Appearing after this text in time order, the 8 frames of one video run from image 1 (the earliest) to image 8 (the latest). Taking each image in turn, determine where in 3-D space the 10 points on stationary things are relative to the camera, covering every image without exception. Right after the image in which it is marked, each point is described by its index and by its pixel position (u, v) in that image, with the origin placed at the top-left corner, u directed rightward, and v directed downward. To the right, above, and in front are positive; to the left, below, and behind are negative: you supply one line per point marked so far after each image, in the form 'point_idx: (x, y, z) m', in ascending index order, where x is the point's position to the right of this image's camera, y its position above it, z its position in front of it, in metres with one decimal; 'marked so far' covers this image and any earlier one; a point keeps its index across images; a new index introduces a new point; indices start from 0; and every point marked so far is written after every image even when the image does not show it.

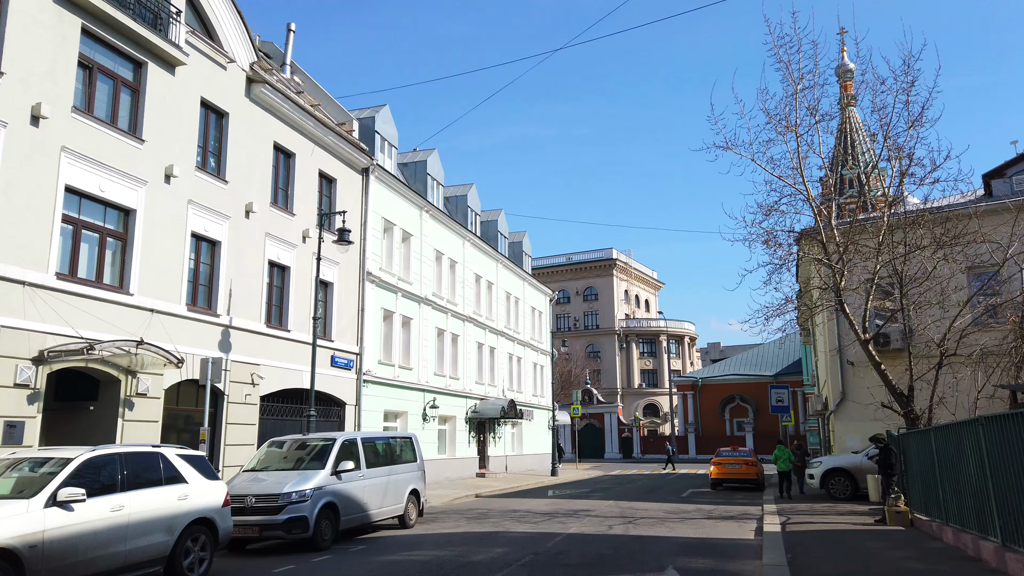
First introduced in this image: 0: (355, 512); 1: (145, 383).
0: (-3.0, -4.3, +14.3) m
1: (-8.0, -2.1, +16.3) m
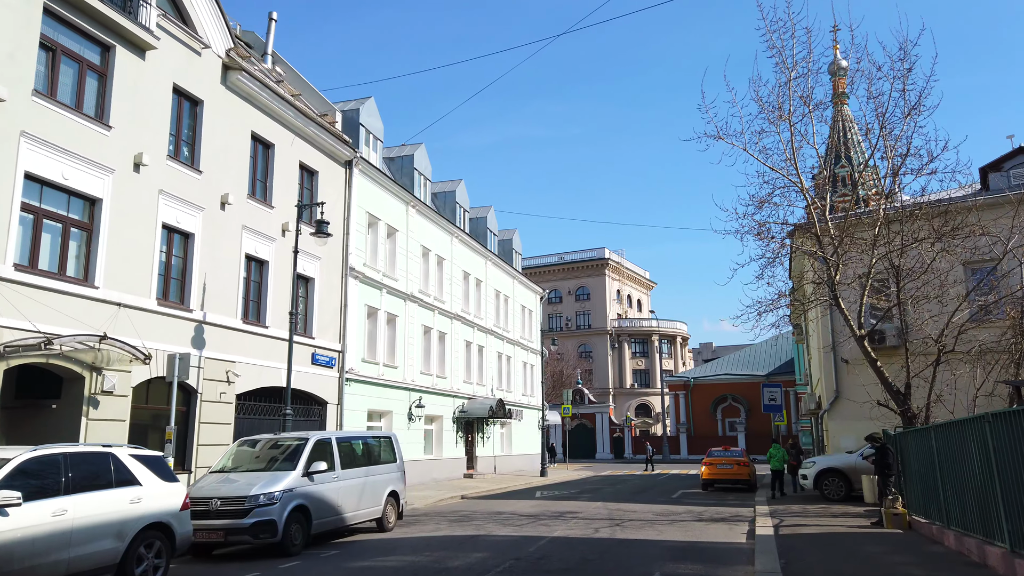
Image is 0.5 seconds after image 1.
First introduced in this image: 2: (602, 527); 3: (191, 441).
0: (-3.3, -4.1, +13.6) m
1: (-8.3, -1.9, +15.6) m
2: (+1.9, -5.0, +15.7) m
3: (-7.7, -3.7, +18.1) m
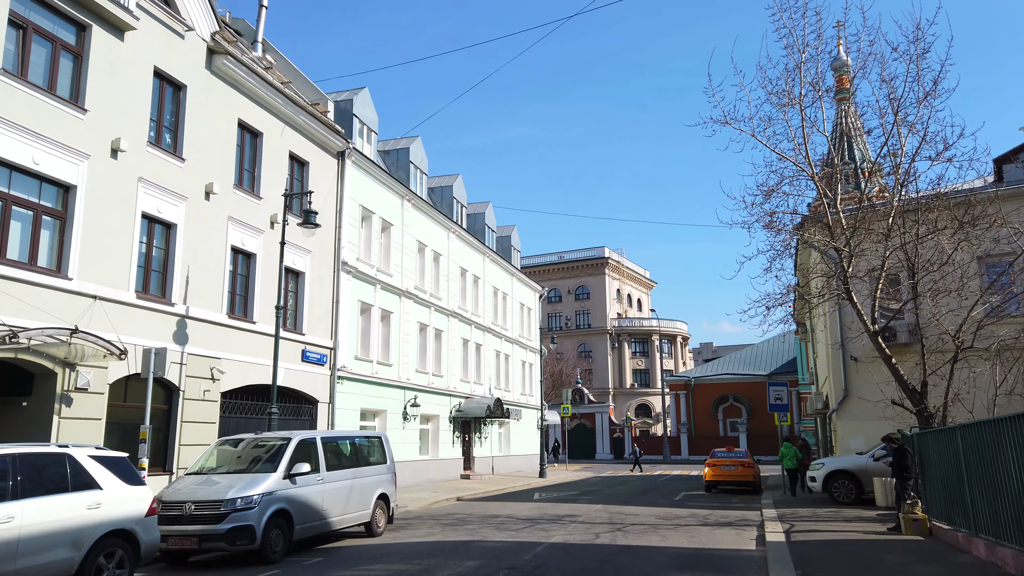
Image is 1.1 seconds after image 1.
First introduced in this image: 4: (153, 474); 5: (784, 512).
0: (-3.4, -4.0, +12.8) m
1: (-8.4, -1.8, +14.8) m
2: (+1.8, -4.9, +14.9) m
3: (-7.8, -3.5, +17.3) m
4: (-8.0, -4.1, +16.7) m
5: (+6.3, -5.2, +17.4) m
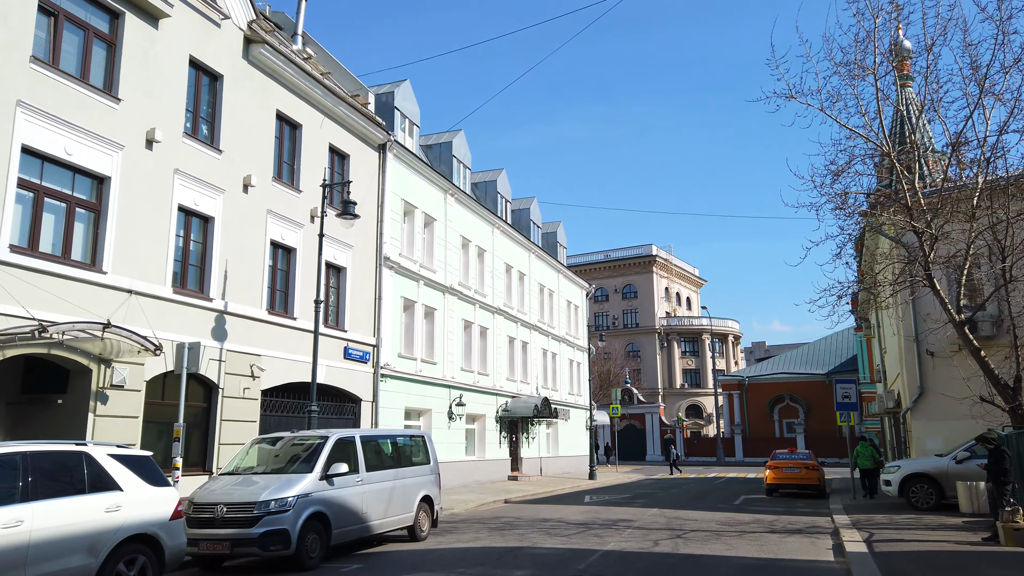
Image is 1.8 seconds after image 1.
0: (-2.6, -3.8, +12.1) m
1: (-7.5, -1.6, +14.4) m
2: (+2.8, -4.6, +13.8) m
3: (-6.7, -3.4, +16.8) m
4: (-6.9, -4.0, +16.2) m
5: (+7.4, -4.9, +16.1) m
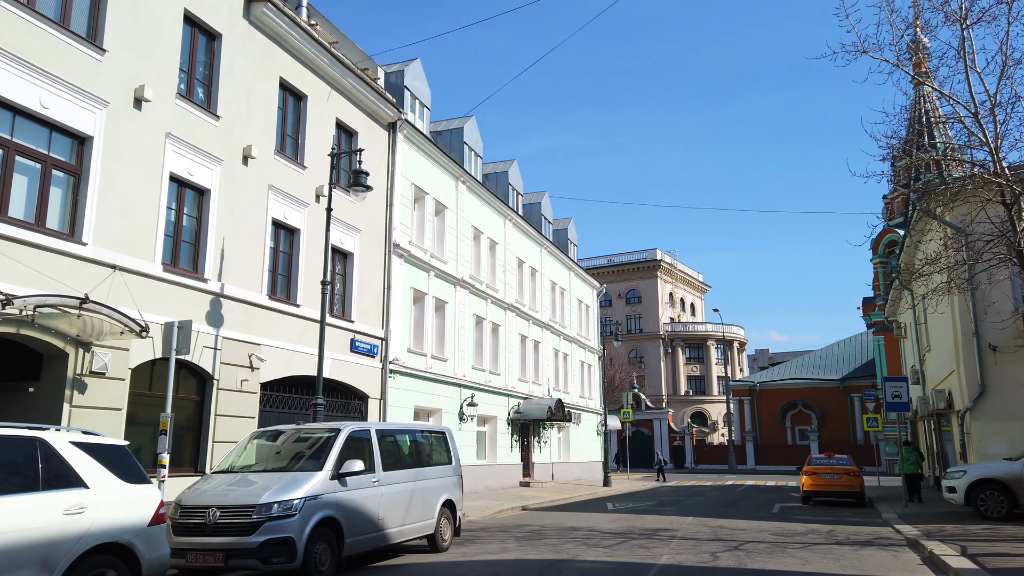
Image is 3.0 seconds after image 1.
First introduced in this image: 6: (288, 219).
0: (-2.0, -3.4, +10.3) m
1: (-6.9, -1.2, +12.6) m
2: (+3.3, -4.2, +12.1) m
3: (-6.1, -3.0, +15.0) m
4: (-6.4, -3.6, +14.4) m
5: (+8.0, -4.6, +14.3) m
6: (-5.3, +1.6, +17.8) m
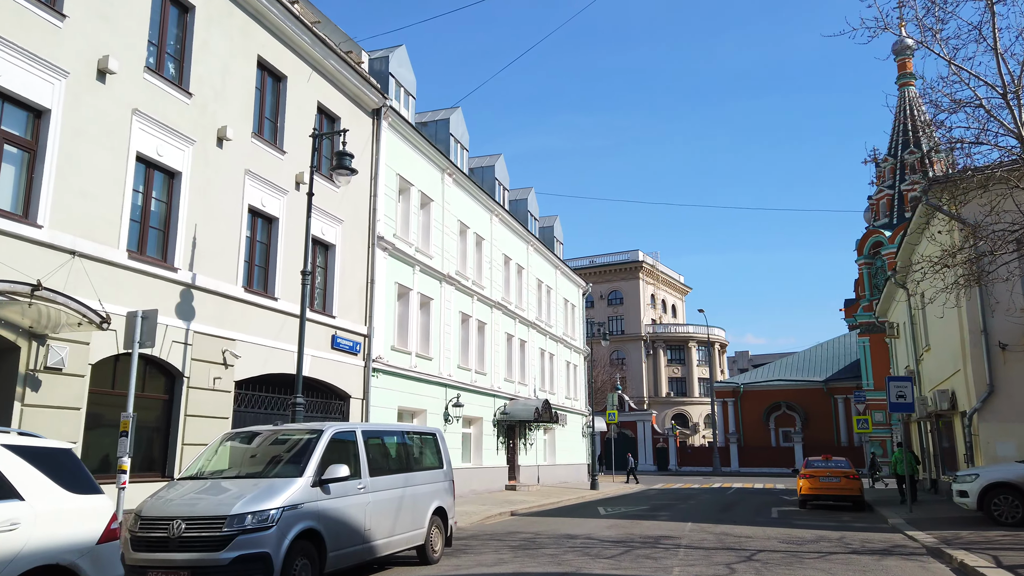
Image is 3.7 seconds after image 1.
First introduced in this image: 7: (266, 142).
0: (-2.0, -3.2, +9.3) m
1: (-6.9, -1.0, +11.5) m
2: (+3.3, -4.1, +11.2) m
3: (-6.3, -2.8, +13.9) m
4: (-6.5, -3.4, +13.3) m
5: (+7.9, -4.5, +13.6) m
6: (-5.5, +1.8, +16.7) m
7: (-5.5, +3.3, +16.8) m
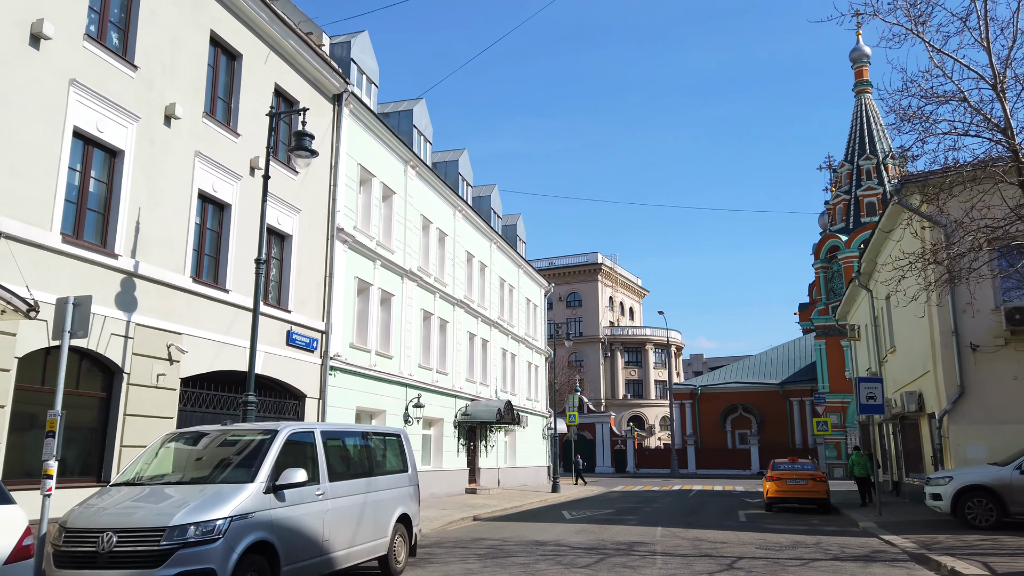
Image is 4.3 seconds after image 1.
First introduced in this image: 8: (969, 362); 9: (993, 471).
0: (-2.3, -3.0, +8.4) m
1: (-7.3, -0.8, +10.3) m
2: (+2.9, -4.0, +10.6) m
3: (-6.8, -2.6, +12.8) m
4: (-7.0, -3.2, +12.1) m
5: (+7.3, -4.4, +13.3) m
6: (-6.1, +2.0, +15.6) m
7: (-6.2, +3.4, +15.8) m
8: (+10.6, -1.7, +17.4) m
9: (+9.7, -3.7, +15.1) m
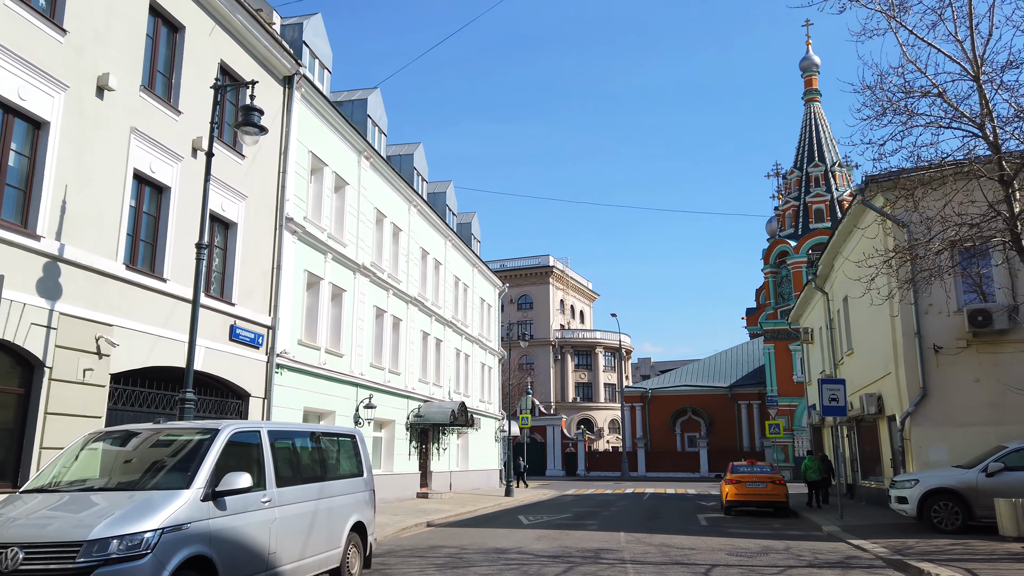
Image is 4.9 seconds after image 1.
0: (-2.6, -2.8, +7.5) m
1: (-7.7, -0.5, +9.0) m
2: (+2.4, -3.9, +10.0) m
3: (-7.4, -2.4, +11.5) m
4: (-7.6, -2.9, +10.9) m
5: (+6.6, -4.4, +12.9) m
6: (-6.9, +2.2, +14.4) m
7: (-6.9, +3.7, +14.6) m
8: (+9.7, -1.7, +17.3) m
9: (+8.9, -3.7, +15.0) m
